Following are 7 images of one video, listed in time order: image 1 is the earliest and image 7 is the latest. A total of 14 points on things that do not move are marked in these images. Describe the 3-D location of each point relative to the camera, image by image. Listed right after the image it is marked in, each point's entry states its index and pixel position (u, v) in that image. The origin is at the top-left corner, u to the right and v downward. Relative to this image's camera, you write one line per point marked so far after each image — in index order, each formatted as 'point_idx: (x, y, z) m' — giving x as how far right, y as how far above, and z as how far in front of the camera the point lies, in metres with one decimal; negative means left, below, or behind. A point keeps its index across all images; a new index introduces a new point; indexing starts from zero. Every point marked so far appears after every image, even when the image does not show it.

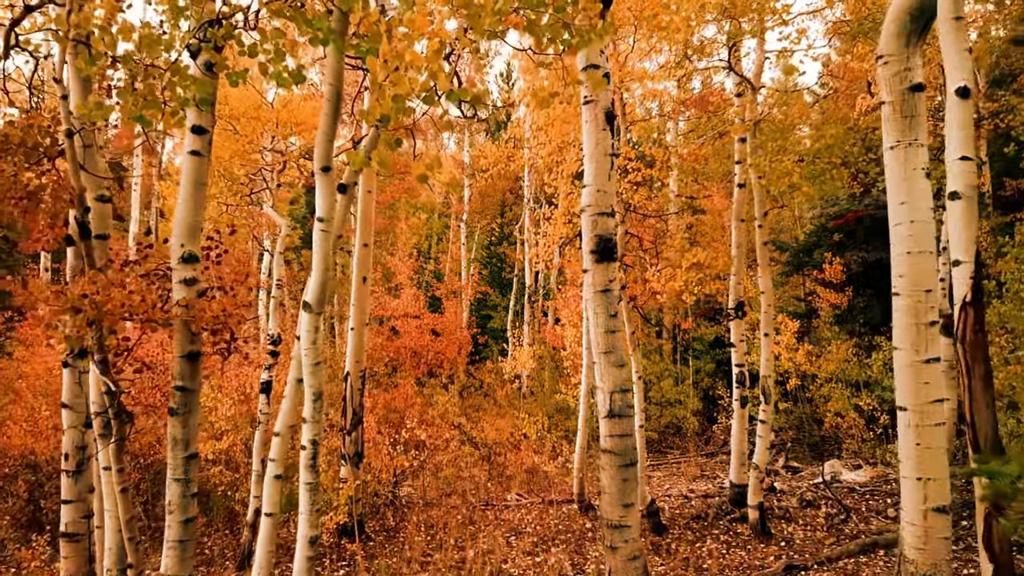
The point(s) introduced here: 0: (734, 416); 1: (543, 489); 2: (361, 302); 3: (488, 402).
0: (+2.3, -1.3, +9.9) m
1: (+0.4, -2.4, +11.4) m
2: (-1.4, -0.1, +9.3) m
3: (-0.4, -2.0, +16.7) m
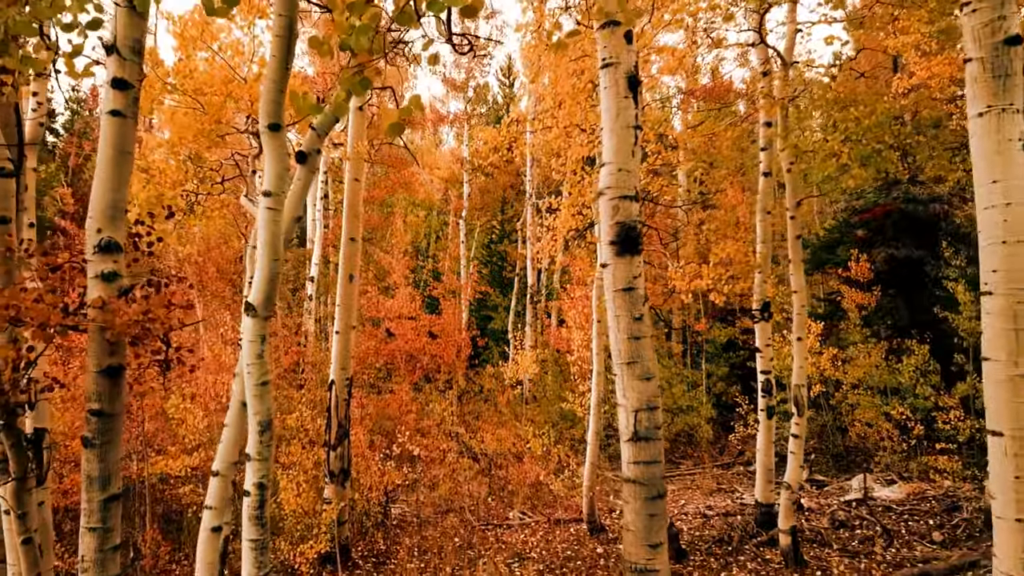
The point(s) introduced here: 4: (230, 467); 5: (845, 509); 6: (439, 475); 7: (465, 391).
0: (+2.3, -1.3, +8.9) m
1: (+0.4, -2.4, +10.5) m
2: (-1.4, -0.1, +8.4) m
3: (-0.4, -2.0, +15.7) m
4: (-1.0, -0.7, +3.5) m
5: (+3.3, -2.2, +9.5) m
6: (-0.9, -2.2, +11.3) m
7: (-0.8, -1.8, +17.3) m
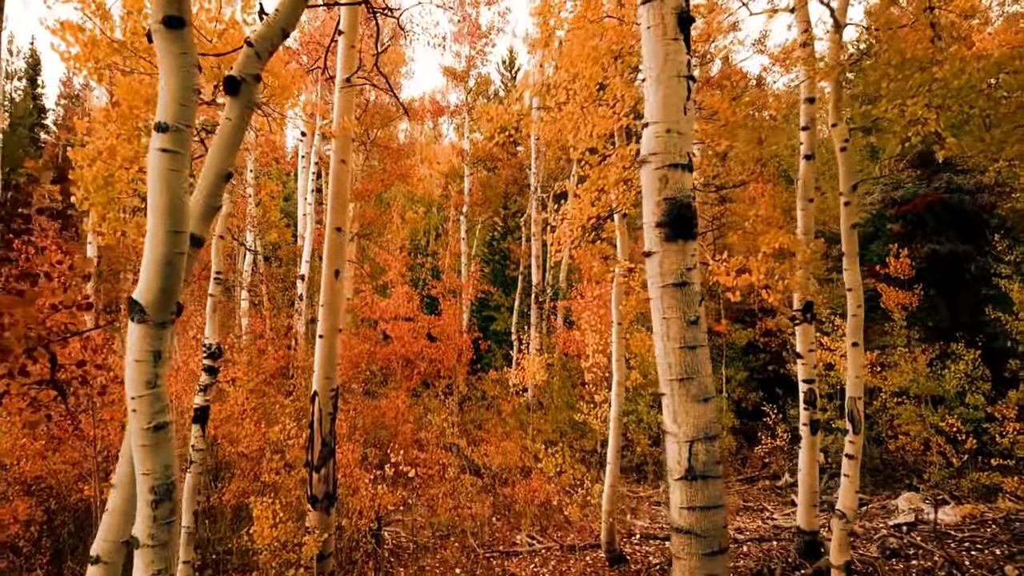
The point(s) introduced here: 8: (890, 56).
0: (+2.4, -1.3, +7.9) m
1: (+0.5, -2.3, +9.4) m
2: (-1.3, -0.1, +7.3) m
3: (-0.3, -2.0, +14.7) m
4: (-1.0, -0.6, +2.4) m
5: (+3.3, -2.1, +8.4) m
6: (-0.8, -2.2, +10.2) m
7: (-0.8, -1.8, +16.3) m
8: (+2.1, +1.3, +5.4) m
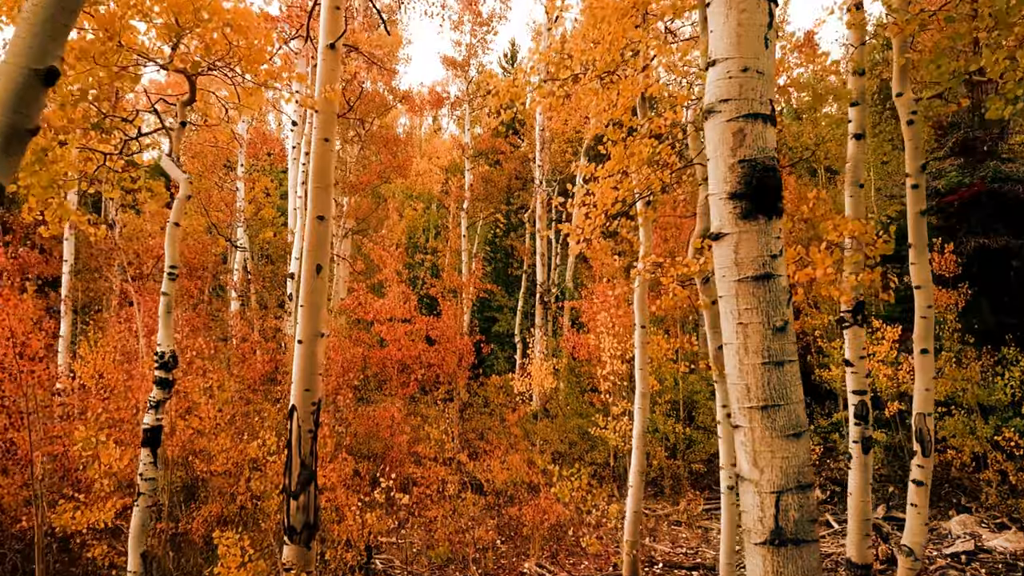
0: (+2.4, -1.3, +6.9) m
1: (+0.5, -2.3, +8.4) m
2: (-1.3, -0.1, +6.3) m
3: (-0.2, -1.9, +13.7) m
4: (-0.9, -0.6, +1.4) m
5: (+3.4, -2.1, +7.4) m
6: (-0.7, -2.2, +9.2) m
7: (-0.7, -1.8, +15.3) m
8: (+2.2, +1.3, +4.4) m
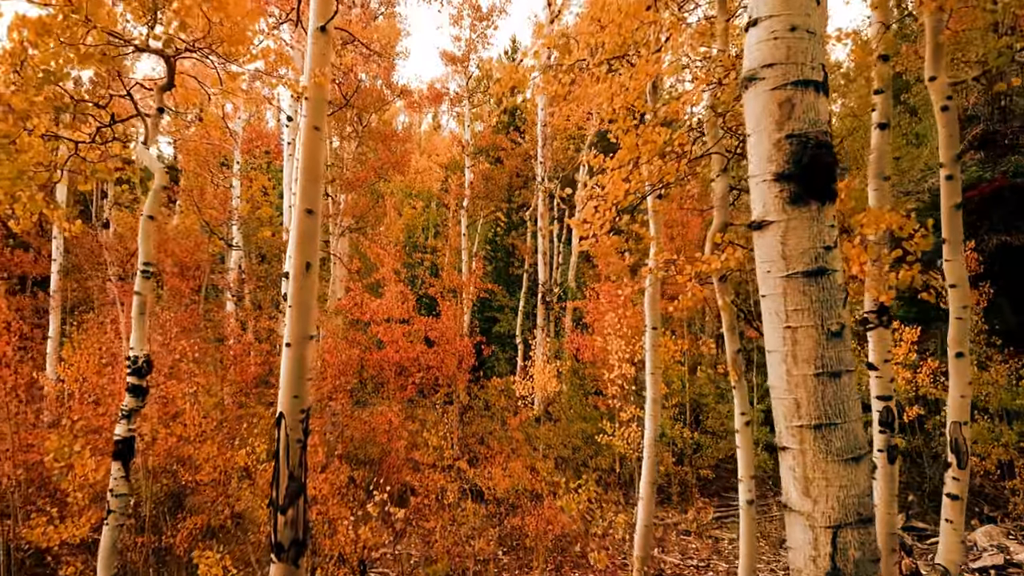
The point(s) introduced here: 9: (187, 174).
0: (+2.4, -1.3, +6.4) m
1: (+0.5, -2.3, +8.0) m
2: (-1.3, -0.1, +5.9) m
3: (-0.2, -1.9, +13.2) m
4: (-0.9, -0.6, +1.0) m
5: (+3.4, -2.1, +7.0) m
6: (-0.7, -2.2, +8.8) m
7: (-0.7, -1.8, +14.8) m
8: (+2.2, +1.3, +4.0) m
9: (-6.1, +2.1, +18.1) m
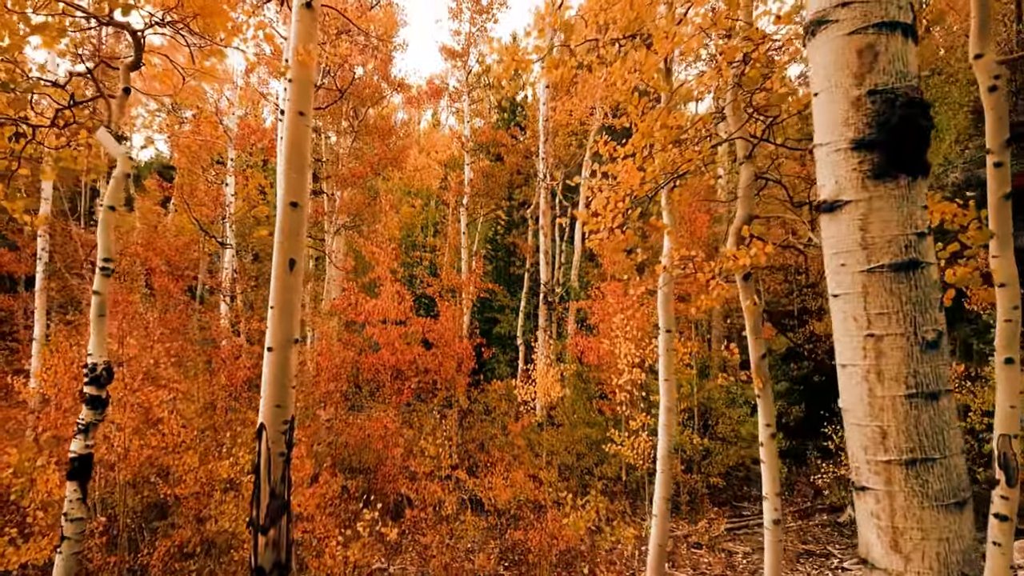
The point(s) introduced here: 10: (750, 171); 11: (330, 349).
0: (+2.4, -1.3, +5.9) m
1: (+0.6, -2.3, +7.5) m
2: (-1.2, -0.1, +5.4) m
3: (-0.2, -1.9, +12.7) m
4: (-0.9, -0.6, +0.5) m
5: (+3.4, -2.1, +6.5) m
6: (-0.7, -2.2, +8.3) m
7: (-0.7, -1.8, +14.3) m
8: (+2.2, +1.3, +3.5) m
9: (-6.0, +2.1, +17.6) m
10: (+1.2, +0.6, +5.0) m
11: (-2.1, -0.7, +11.4) m
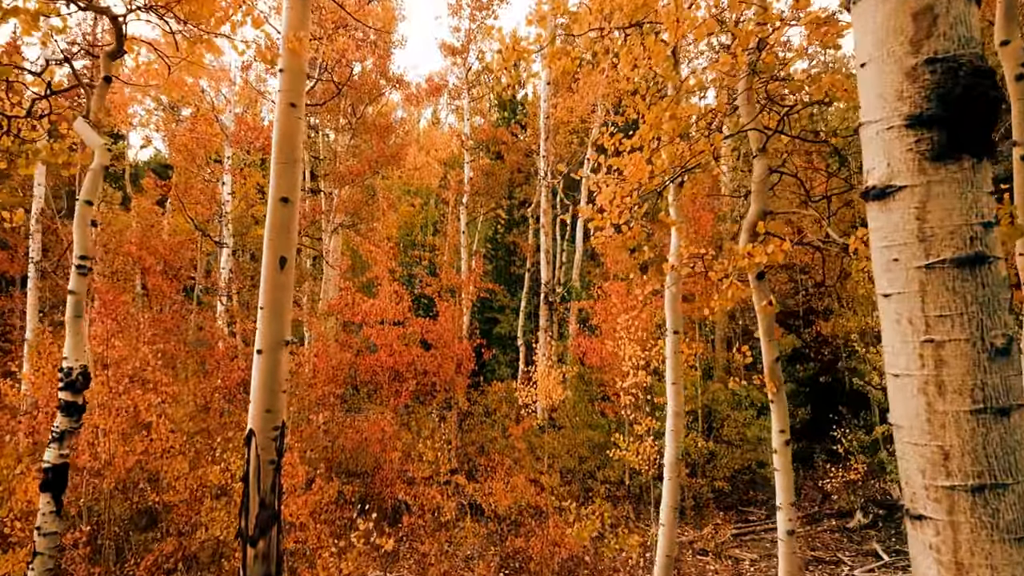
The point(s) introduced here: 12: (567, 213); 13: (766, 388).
0: (+2.5, -1.2, +5.7) m
1: (+0.6, -2.3, +7.2) m
2: (-1.2, -0.1, +5.1) m
3: (-0.2, -1.9, +12.5) m
4: (-0.9, -0.6, +0.2) m
5: (+3.4, -2.1, +6.2) m
6: (-0.7, -2.2, +8.0) m
7: (-0.7, -1.8, +14.1) m
8: (+2.2, +1.3, +3.2) m
9: (-6.0, +2.1, +17.3) m
10: (+1.2, +0.6, +4.8) m
11: (-2.1, -0.7, +11.2) m
12: (+1.1, +1.5, +19.6) m
13: (+1.3, -0.5, +4.9) m
